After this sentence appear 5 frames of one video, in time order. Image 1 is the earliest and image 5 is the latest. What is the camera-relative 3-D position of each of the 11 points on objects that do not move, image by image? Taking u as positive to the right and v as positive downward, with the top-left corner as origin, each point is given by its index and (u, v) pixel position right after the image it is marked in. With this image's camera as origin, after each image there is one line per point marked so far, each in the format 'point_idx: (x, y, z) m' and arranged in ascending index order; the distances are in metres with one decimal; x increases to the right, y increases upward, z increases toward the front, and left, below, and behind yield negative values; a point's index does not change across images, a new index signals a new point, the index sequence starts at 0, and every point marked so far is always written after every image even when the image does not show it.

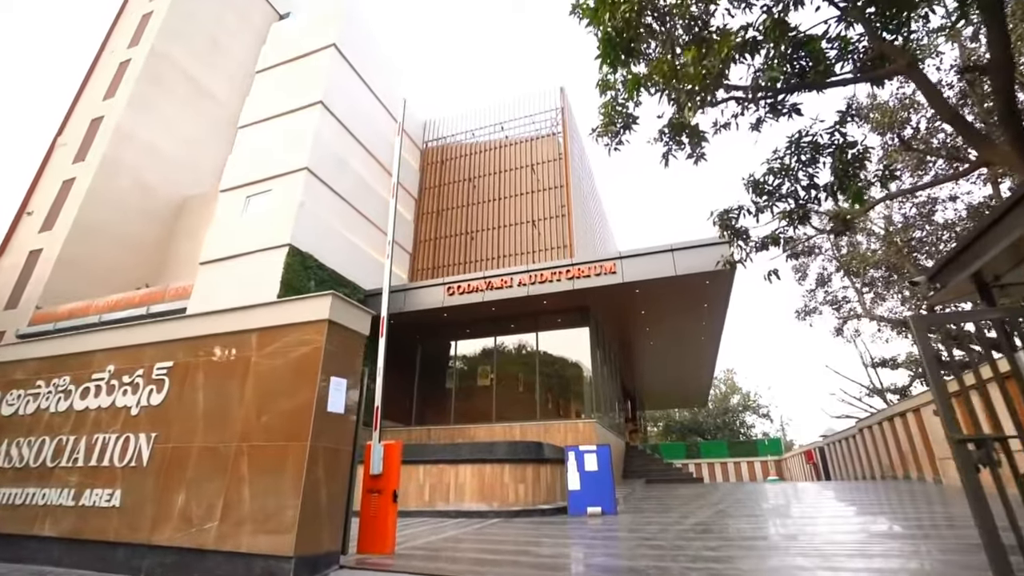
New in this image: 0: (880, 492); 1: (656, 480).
0: (+8.6, -4.8, +11.5) m
1: (+4.3, -5.7, +14.7) m
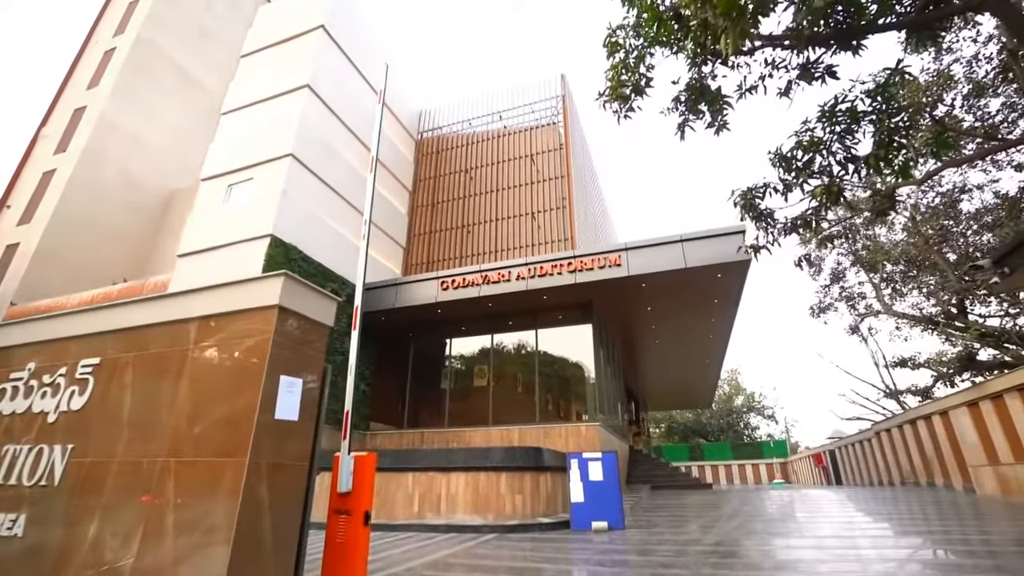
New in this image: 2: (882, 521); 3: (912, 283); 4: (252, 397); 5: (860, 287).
0: (+8.6, -4.7, +10.8) m
1: (+4.2, -5.6, +13.9) m
2: (+5.9, -3.7, +7.9) m
3: (+10.1, +0.1, +12.3) m
4: (-1.7, -0.7, +3.1) m
5: (+10.1, 0.0, +14.3) m
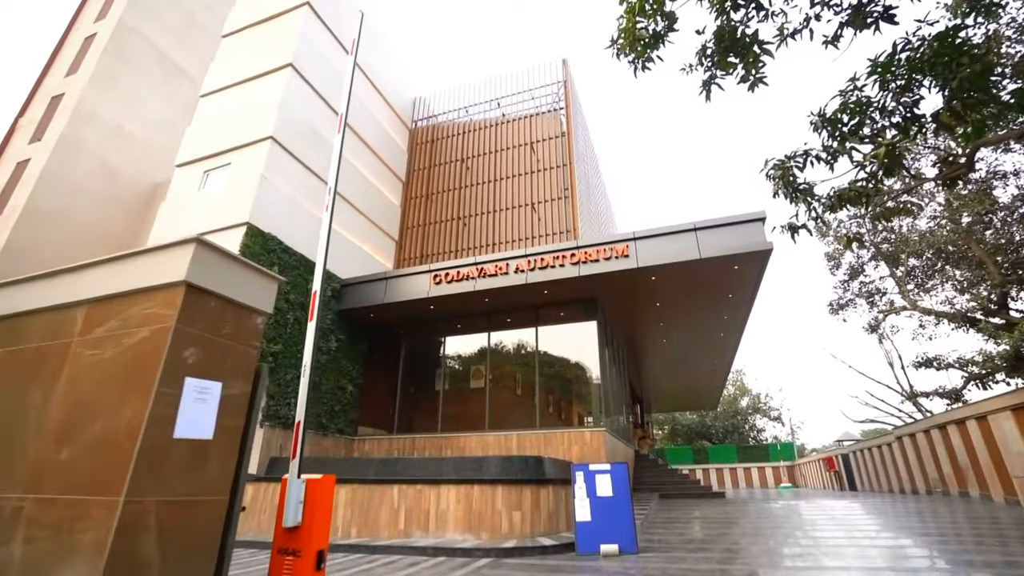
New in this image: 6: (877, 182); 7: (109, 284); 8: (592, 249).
0: (+8.5, -4.5, +9.9) m
1: (+4.2, -5.5, +13.0) m
2: (+5.8, -3.6, +7.0) m
3: (+10.1, +0.3, +11.4) m
4: (-1.7, -0.6, +2.2) m
5: (+10.1, +0.2, +13.4) m
6: (+3.7, +1.1, +5.0) m
7: (-2.2, 0.0, +2.7) m
8: (+1.7, +0.8, +10.2) m
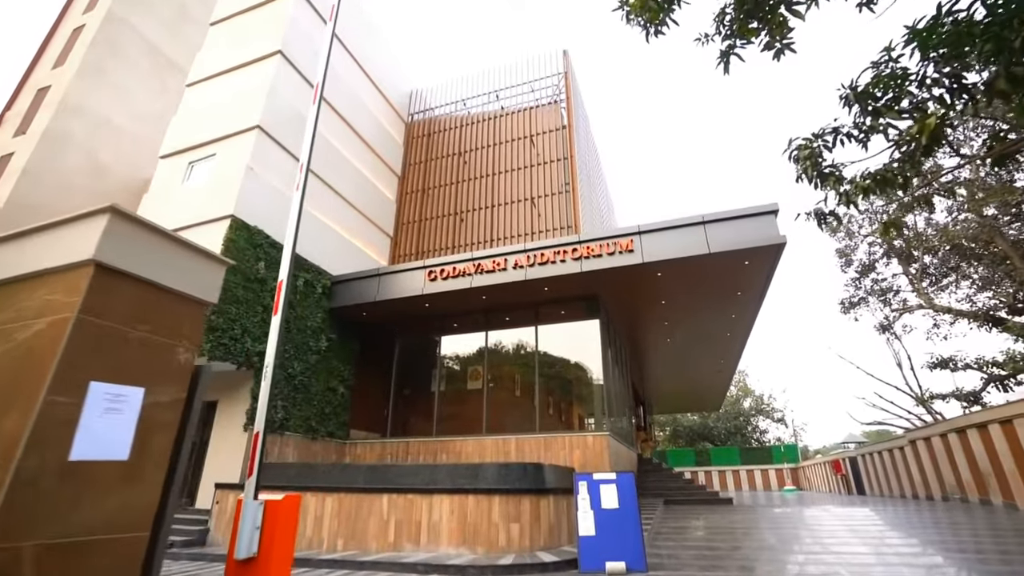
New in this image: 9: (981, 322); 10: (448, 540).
0: (+8.5, -4.5, +9.4) m
1: (+4.1, -5.4, +12.5) m
2: (+5.8, -3.5, +6.5) m
3: (+10.0, +0.3, +10.9) m
4: (-1.7, -0.5, +1.7) m
5: (+10.1, +0.2, +12.9) m
6: (+3.7, +1.1, +4.5) m
7: (-2.2, +0.1, +2.2) m
8: (+1.7, +0.9, +9.7) m
9: (+10.0, -0.7, +10.6) m
10: (-0.9, -3.5, +6.7) m
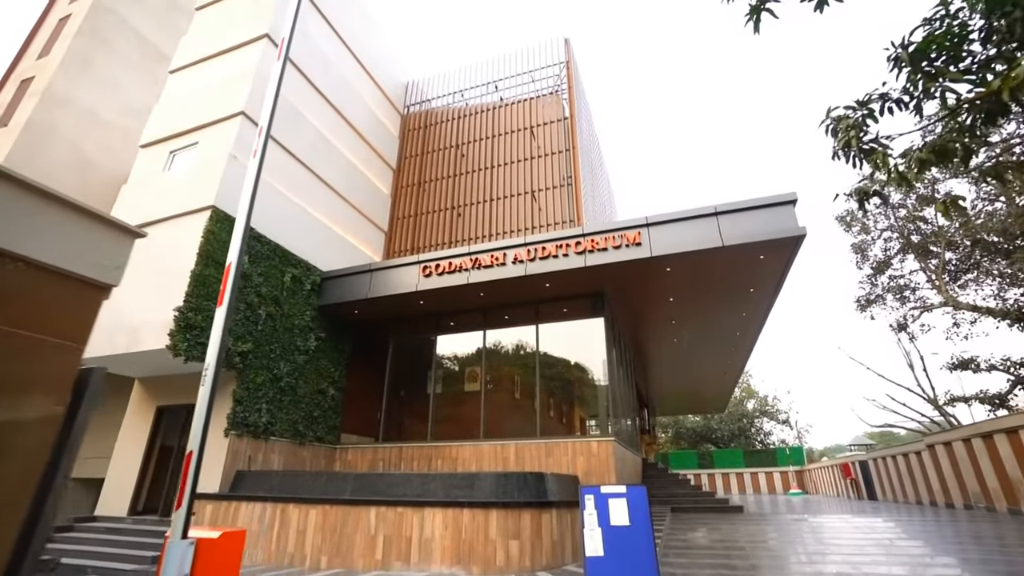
0: (+8.5, -4.4, +8.8) m
1: (+4.1, -5.3, +11.9) m
2: (+5.8, -3.4, +5.9) m
3: (+10.0, +0.4, +10.3) m
4: (-1.7, -0.4, +1.1) m
5: (+10.0, +0.3, +12.3) m
6: (+3.7, +1.2, +3.9) m
7: (-2.2, +0.2, +1.6) m
8: (+1.6, +1.0, +9.1) m
9: (+10.0, -0.7, +10.0) m
10: (-0.9, -3.4, +6.1) m
